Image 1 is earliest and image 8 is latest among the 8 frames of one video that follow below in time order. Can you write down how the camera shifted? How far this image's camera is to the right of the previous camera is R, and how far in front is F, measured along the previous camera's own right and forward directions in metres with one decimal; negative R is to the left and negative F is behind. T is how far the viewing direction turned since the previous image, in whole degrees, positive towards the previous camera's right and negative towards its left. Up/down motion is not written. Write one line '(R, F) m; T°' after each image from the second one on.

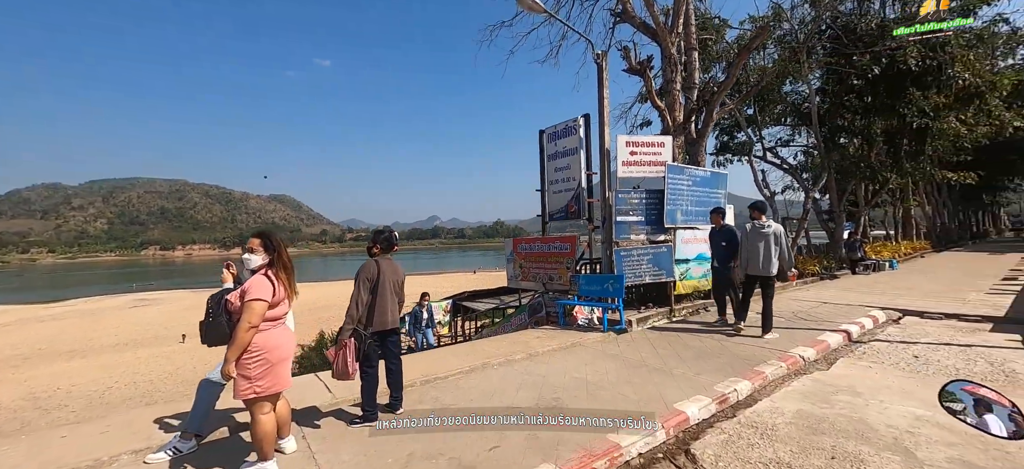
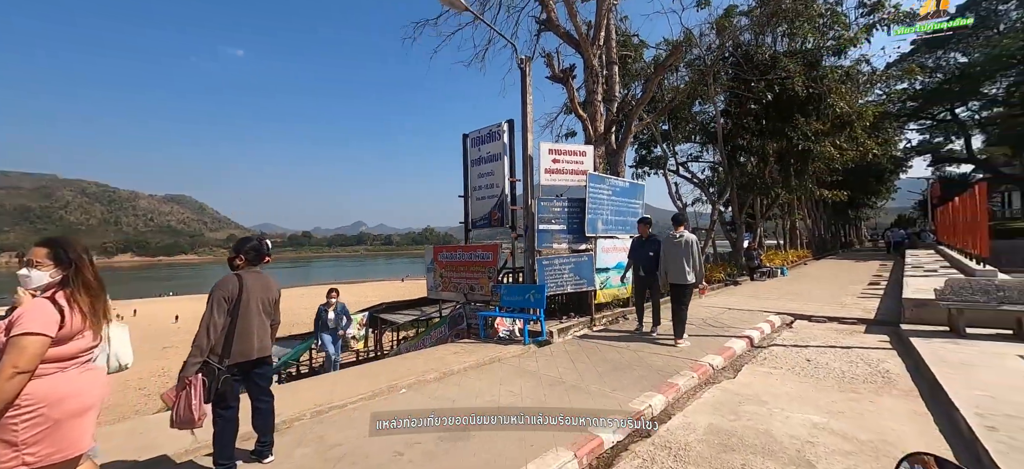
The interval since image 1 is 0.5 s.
(+0.2, +0.3) m; +9°
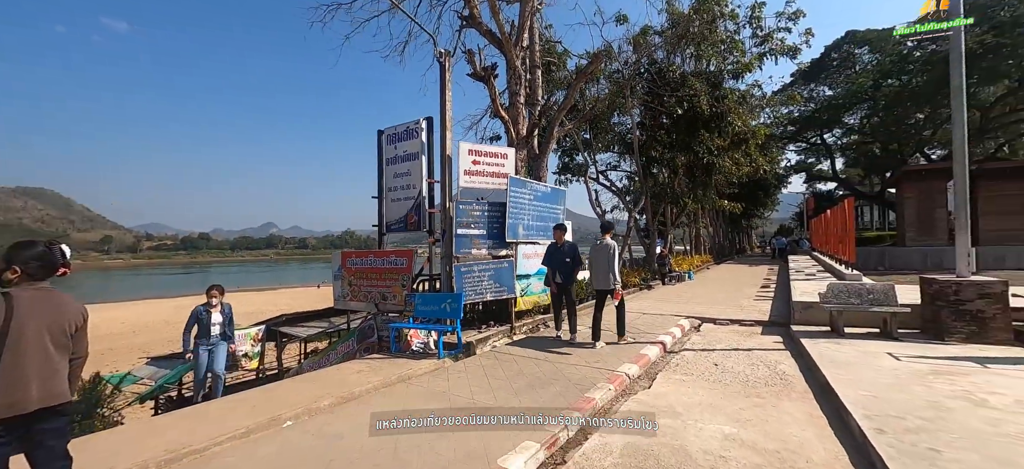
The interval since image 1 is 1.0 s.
(+0.1, +0.3) m; +10°
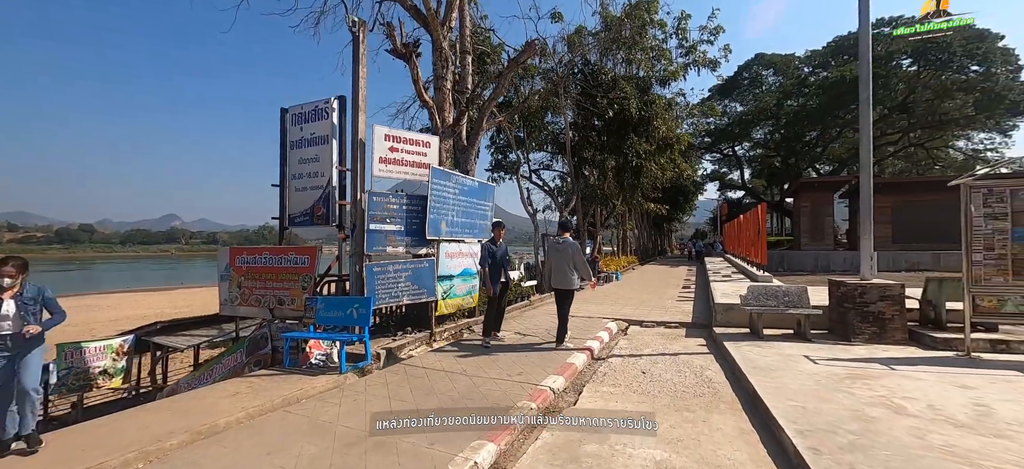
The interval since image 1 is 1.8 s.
(+0.2, +0.6) m; +9°
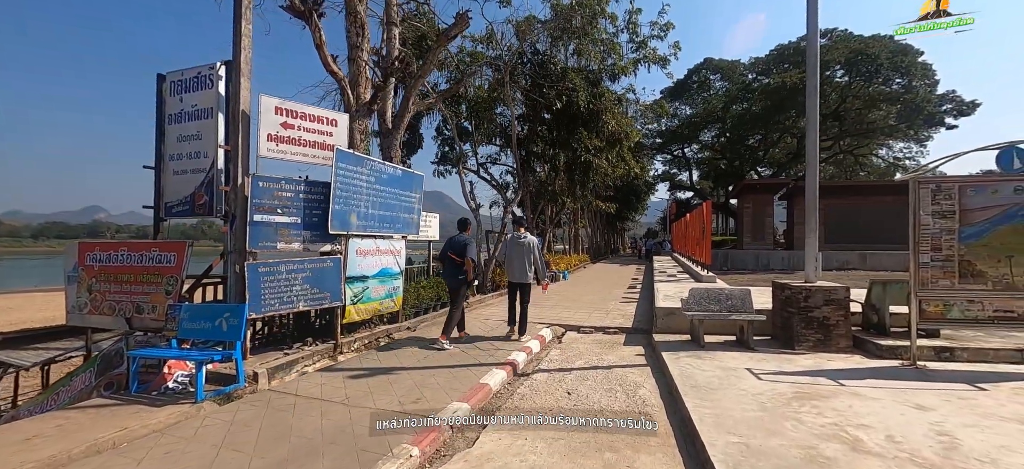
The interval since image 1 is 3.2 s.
(+0.5, +0.8) m; +6°
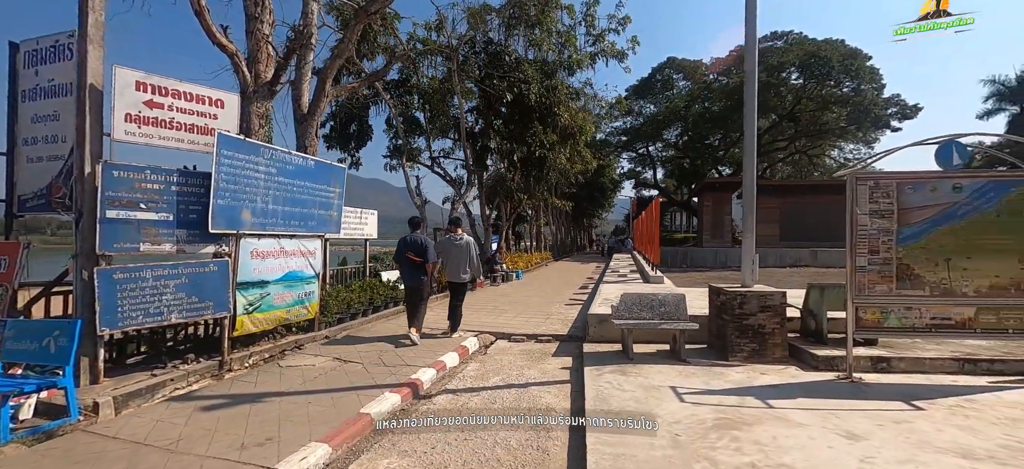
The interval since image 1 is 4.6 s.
(+0.7, +0.6) m; +4°
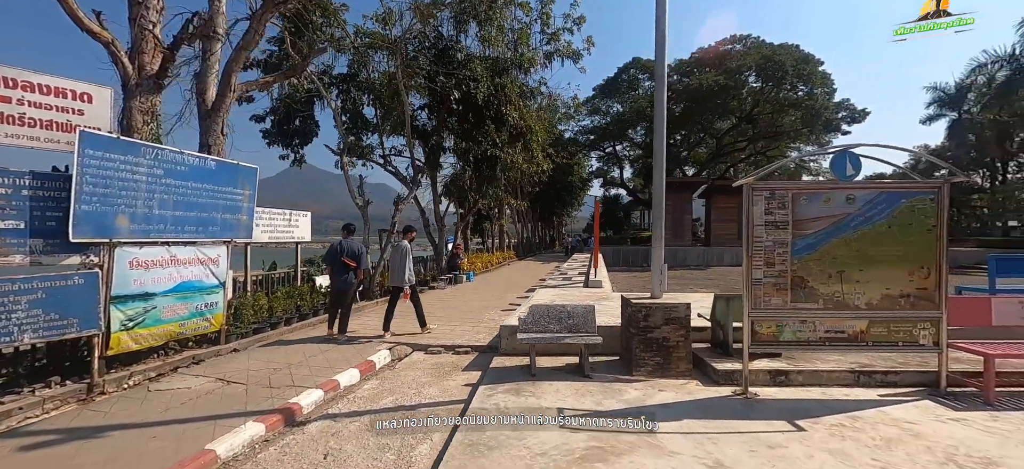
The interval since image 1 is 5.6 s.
(+0.8, +0.2) m; +3°
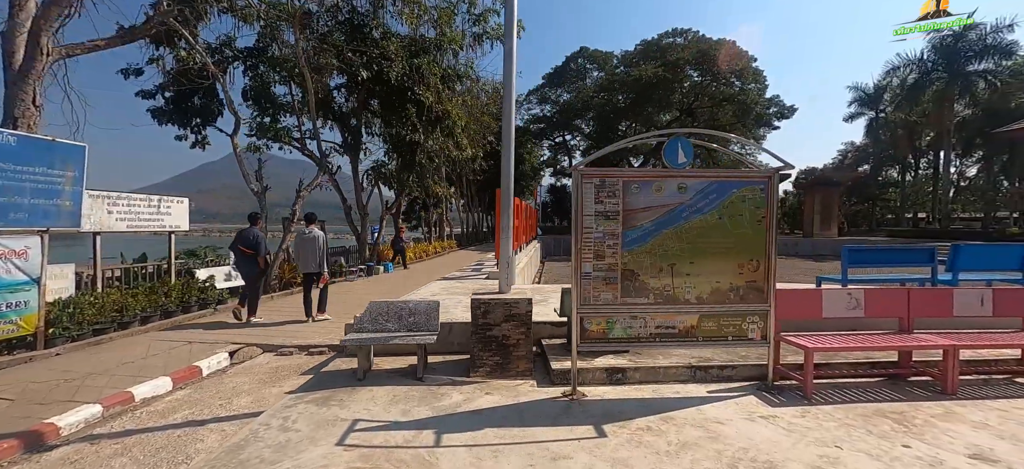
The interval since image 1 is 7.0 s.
(+1.2, +0.3) m; +5°
